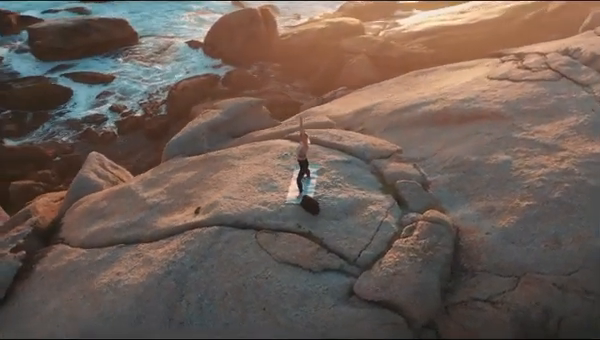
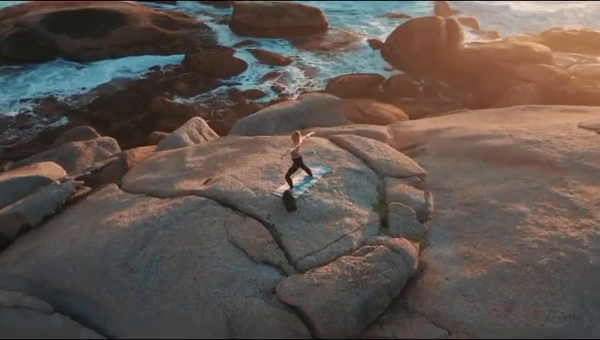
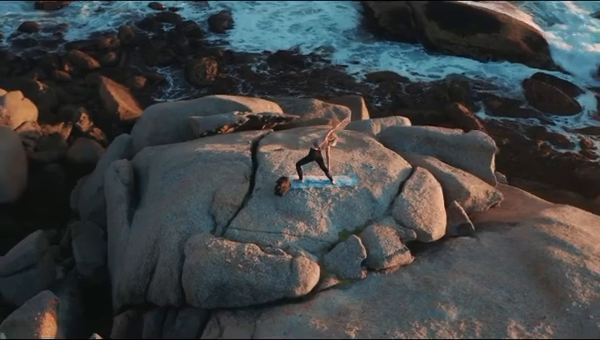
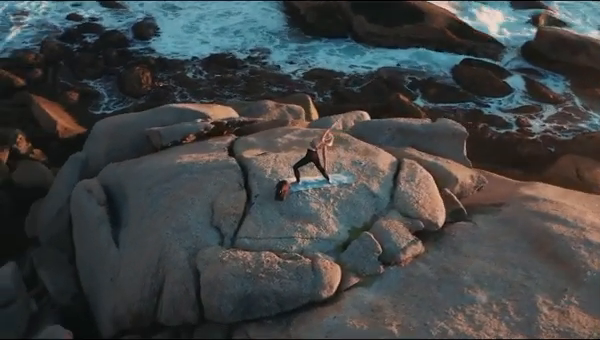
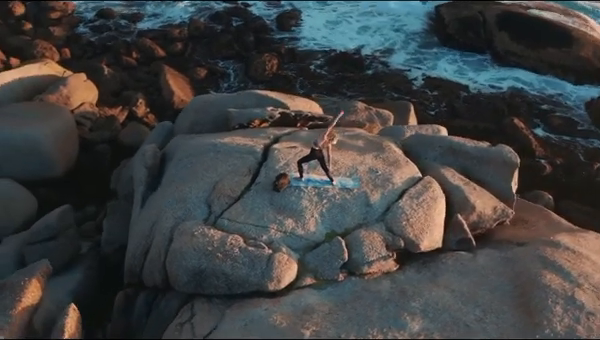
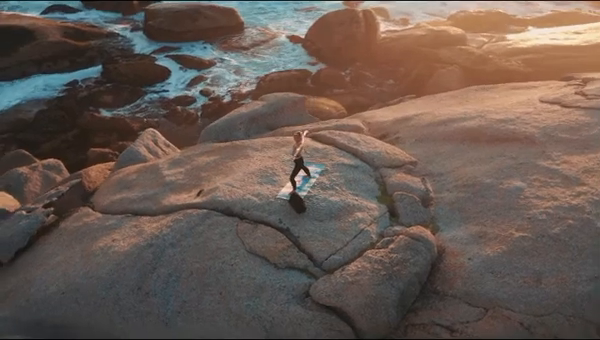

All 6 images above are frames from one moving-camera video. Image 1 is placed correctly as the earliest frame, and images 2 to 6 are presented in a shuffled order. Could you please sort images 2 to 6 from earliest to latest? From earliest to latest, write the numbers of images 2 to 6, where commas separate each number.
6, 2, 4, 3, 5
